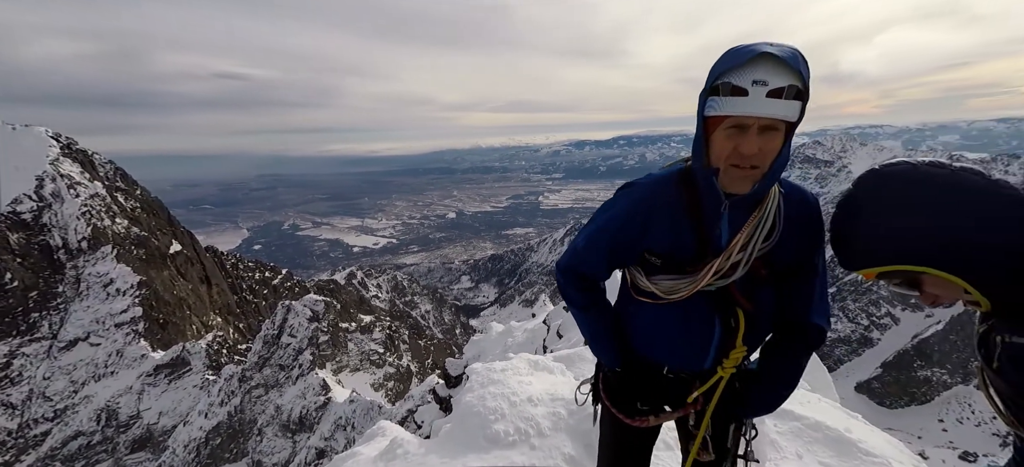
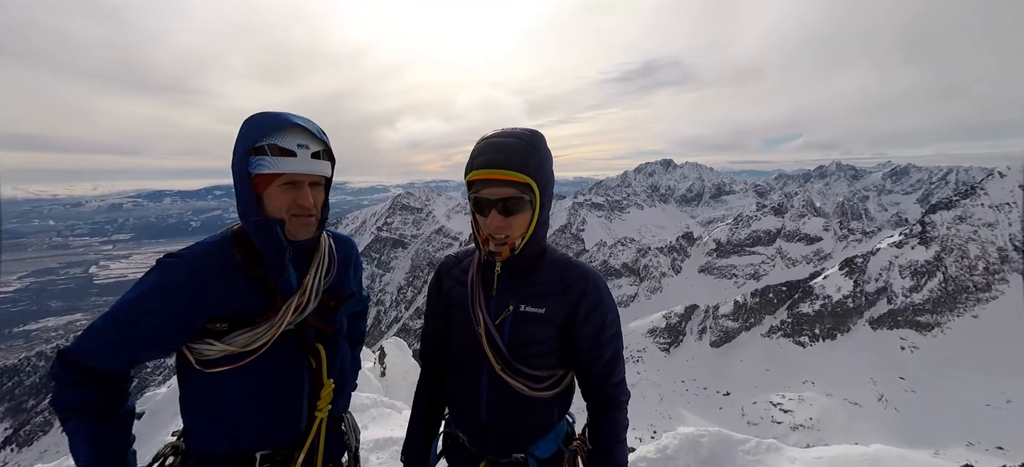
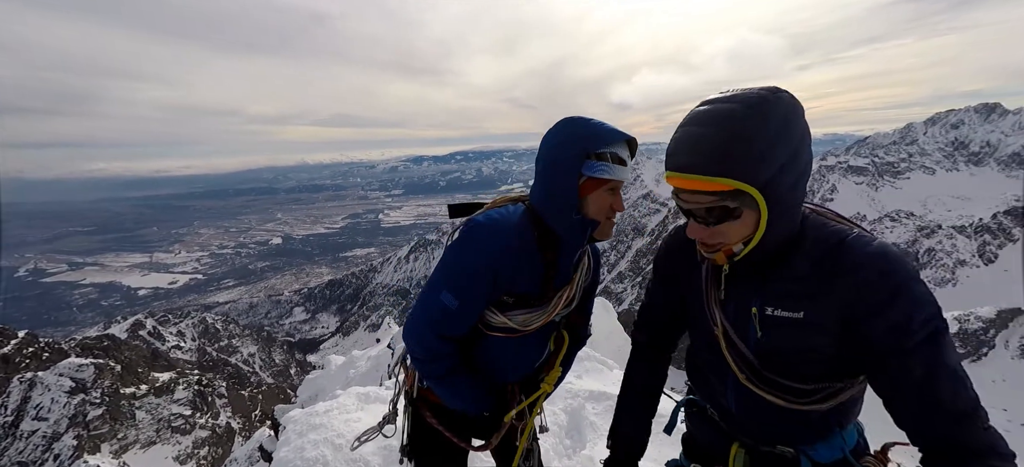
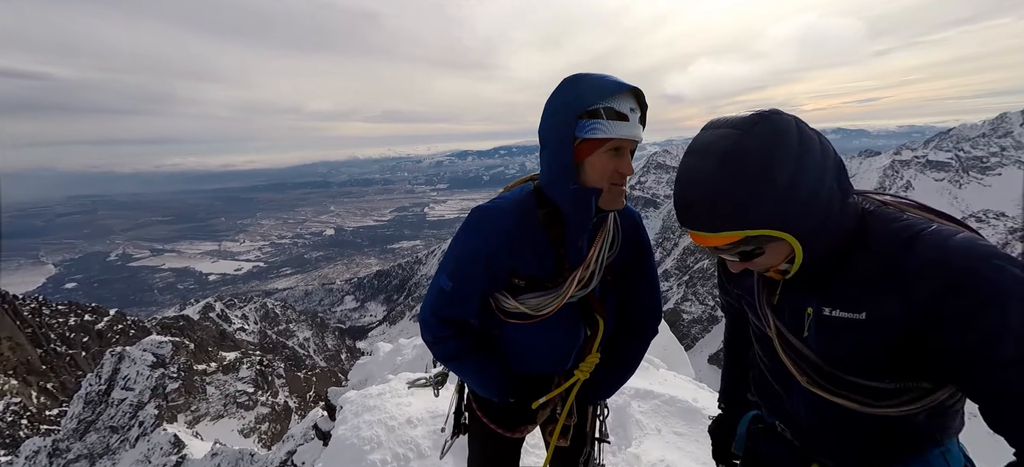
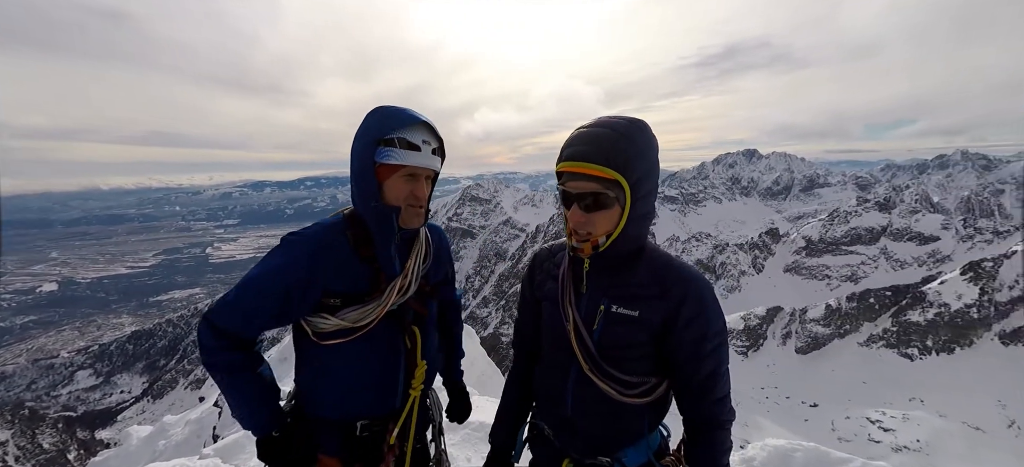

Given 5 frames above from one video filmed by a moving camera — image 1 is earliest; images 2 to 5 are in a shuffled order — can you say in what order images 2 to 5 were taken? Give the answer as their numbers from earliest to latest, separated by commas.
4, 3, 5, 2
